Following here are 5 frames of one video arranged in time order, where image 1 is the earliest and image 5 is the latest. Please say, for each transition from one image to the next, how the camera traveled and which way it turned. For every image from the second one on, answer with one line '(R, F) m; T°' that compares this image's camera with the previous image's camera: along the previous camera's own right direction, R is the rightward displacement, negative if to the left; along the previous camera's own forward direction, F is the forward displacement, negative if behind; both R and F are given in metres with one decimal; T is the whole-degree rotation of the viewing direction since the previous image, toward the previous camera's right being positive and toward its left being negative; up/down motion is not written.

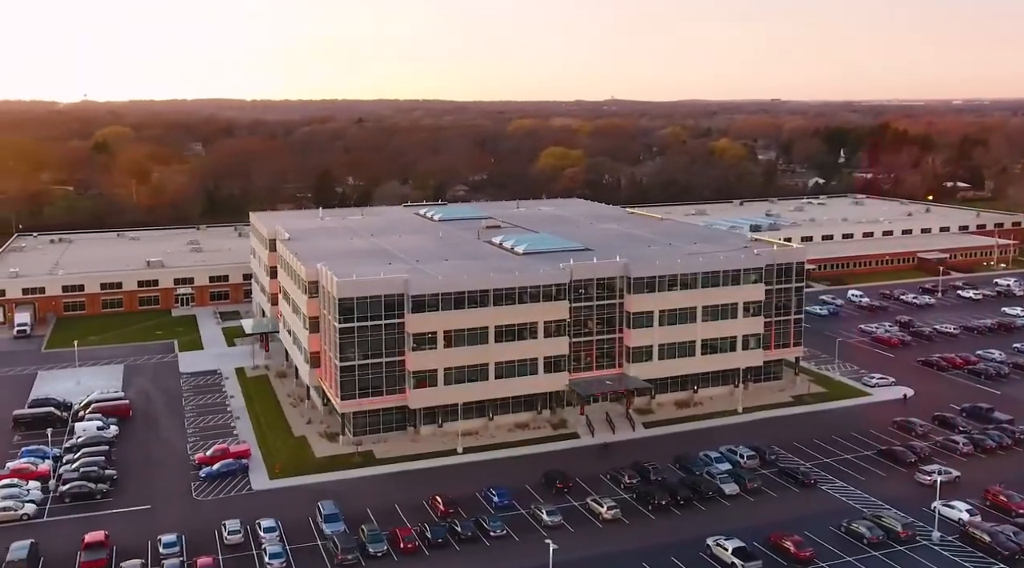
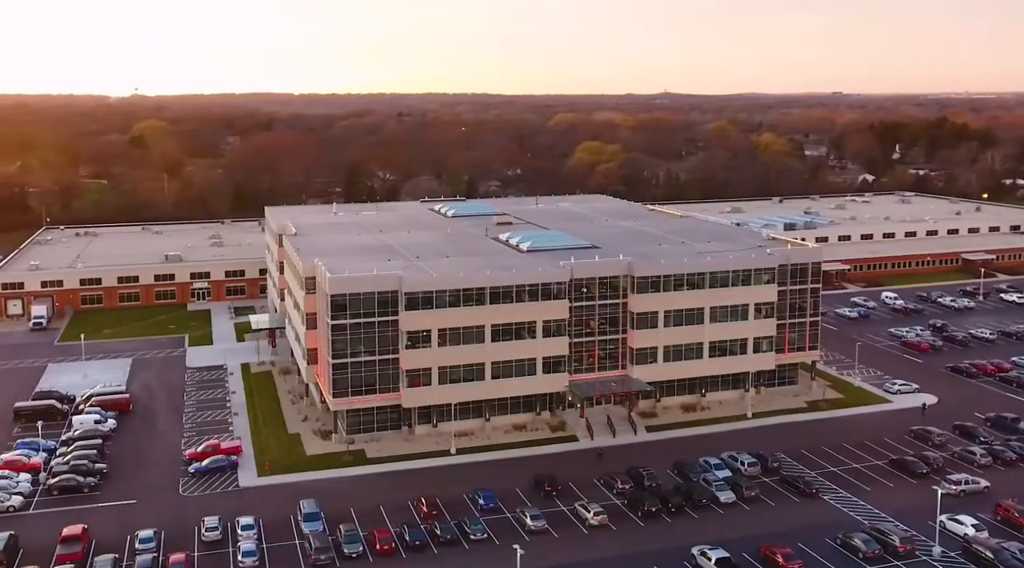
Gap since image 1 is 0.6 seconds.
(+2.6, +0.5) m; -3°
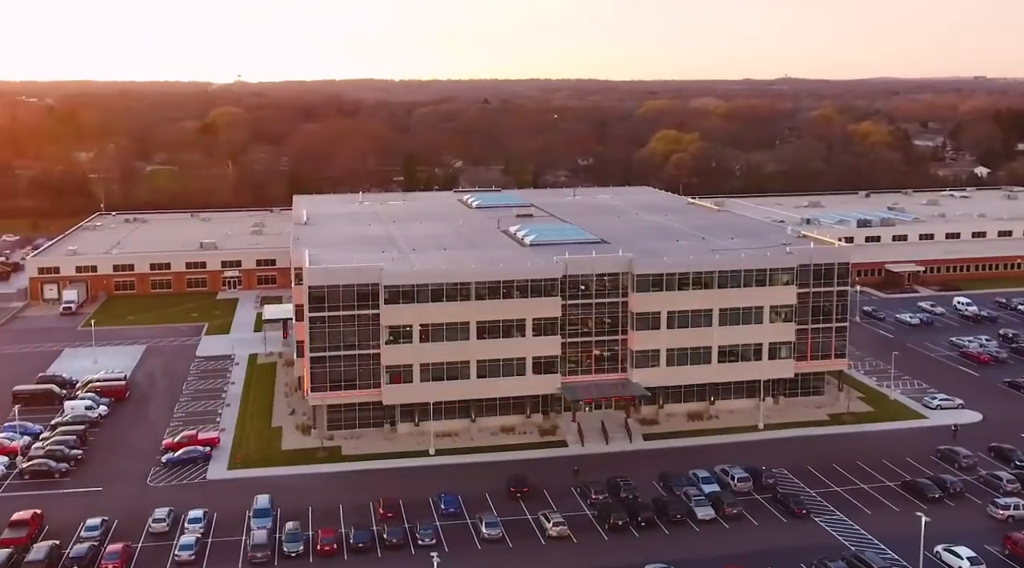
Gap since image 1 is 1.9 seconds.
(+6.0, +1.2) m; -6°
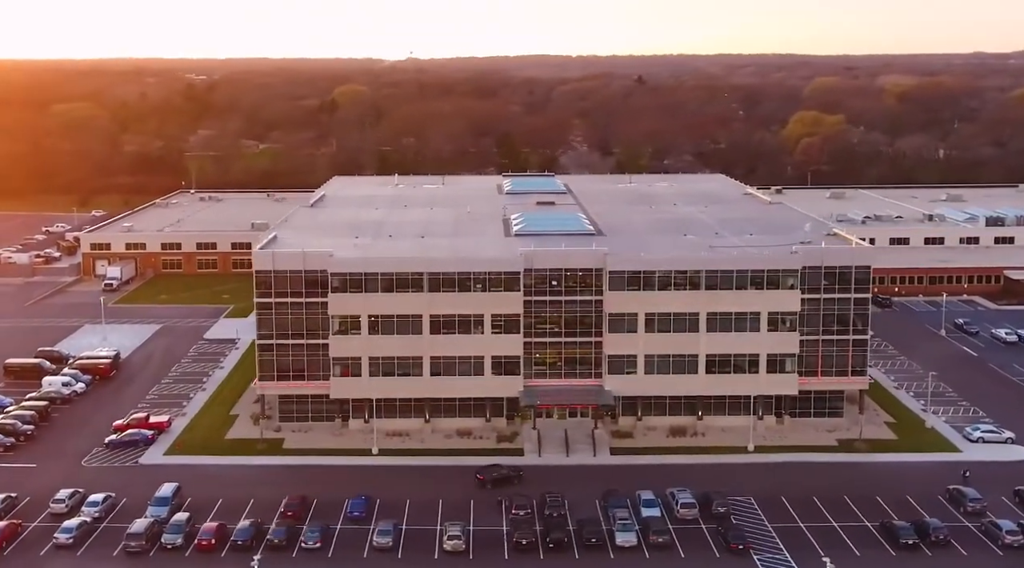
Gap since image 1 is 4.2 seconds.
(+11.6, +2.6) m; -11°
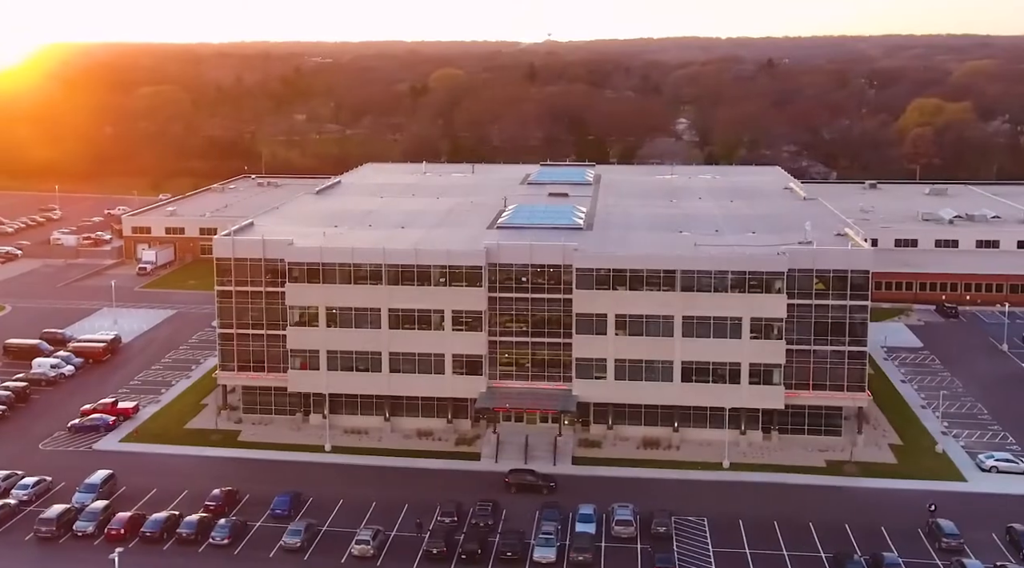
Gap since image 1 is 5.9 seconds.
(+9.4, +2.2) m; -9°
